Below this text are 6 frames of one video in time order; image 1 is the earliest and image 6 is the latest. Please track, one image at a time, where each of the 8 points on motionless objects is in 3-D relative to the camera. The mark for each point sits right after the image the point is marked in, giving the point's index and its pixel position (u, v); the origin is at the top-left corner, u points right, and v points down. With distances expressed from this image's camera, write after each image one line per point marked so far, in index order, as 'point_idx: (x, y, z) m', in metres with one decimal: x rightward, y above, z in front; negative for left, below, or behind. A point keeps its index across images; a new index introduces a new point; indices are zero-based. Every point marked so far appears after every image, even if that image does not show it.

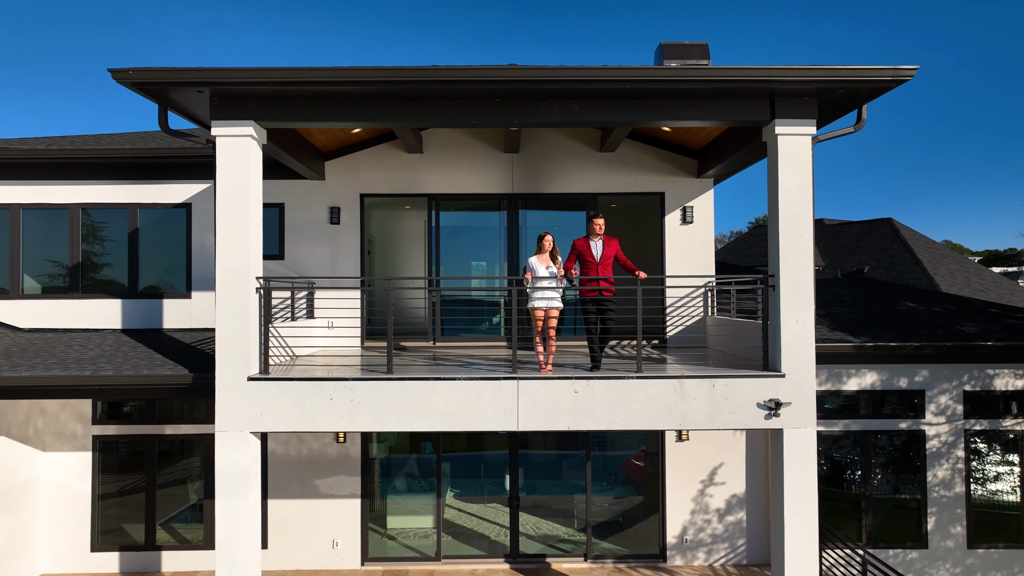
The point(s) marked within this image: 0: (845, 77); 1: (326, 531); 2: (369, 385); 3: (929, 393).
0: (+2.2, +1.4, +5.2) m
1: (-1.9, -2.5, +7.9) m
2: (-1.0, -0.7, +5.6) m
3: (+4.0, -1.0, +7.4) m
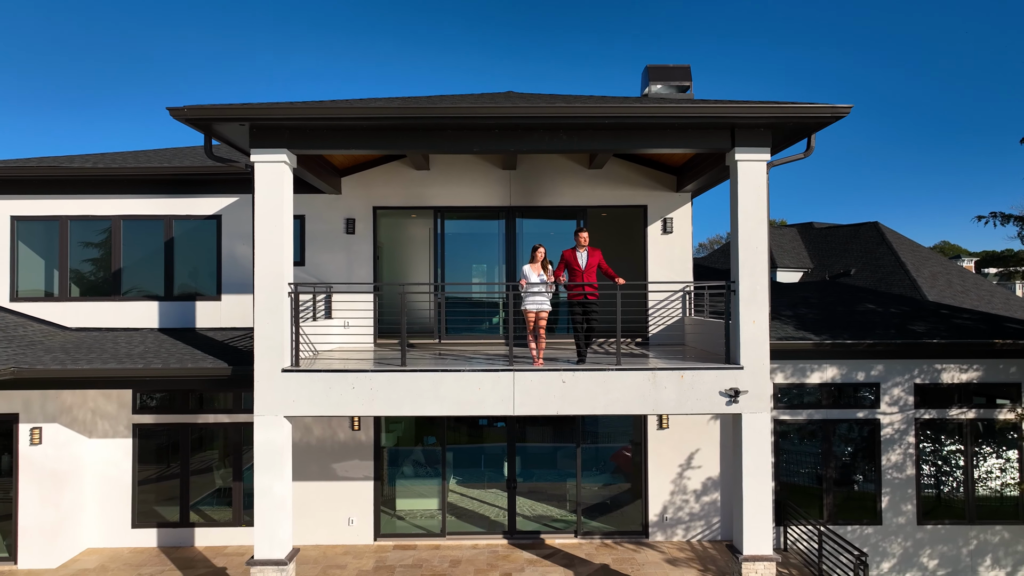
0: (+2.2, +1.4, +6.1) m
1: (-1.9, -2.5, +8.8) m
2: (-1.0, -0.7, +6.5) m
3: (+4.0, -1.0, +8.3) m
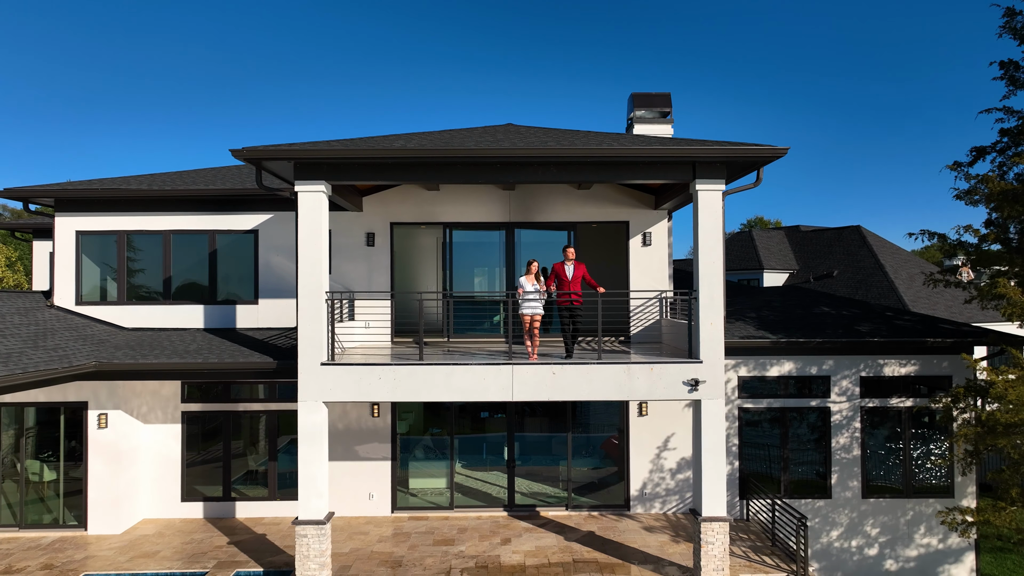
0: (+2.2, +1.3, +7.4) m
1: (-1.9, -2.6, +10.1) m
2: (-1.0, -0.8, +7.8) m
3: (+4.0, -1.1, +9.6) m
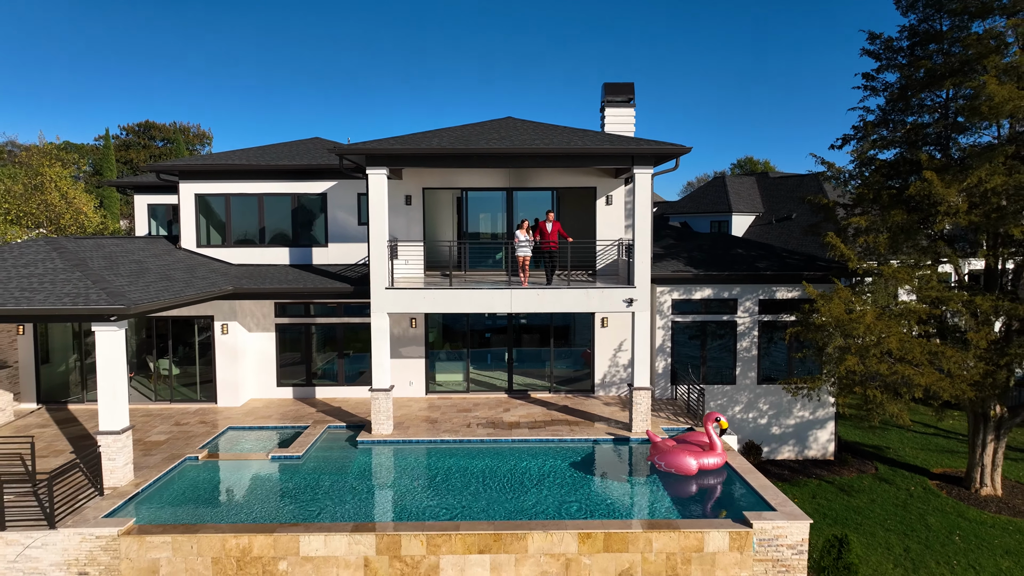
0: (+2.2, +2.0, +11.1) m
1: (-2.0, -1.6, +14.2) m
2: (-1.1, -0.1, +11.7) m
3: (+4.0, -0.2, +13.5) m
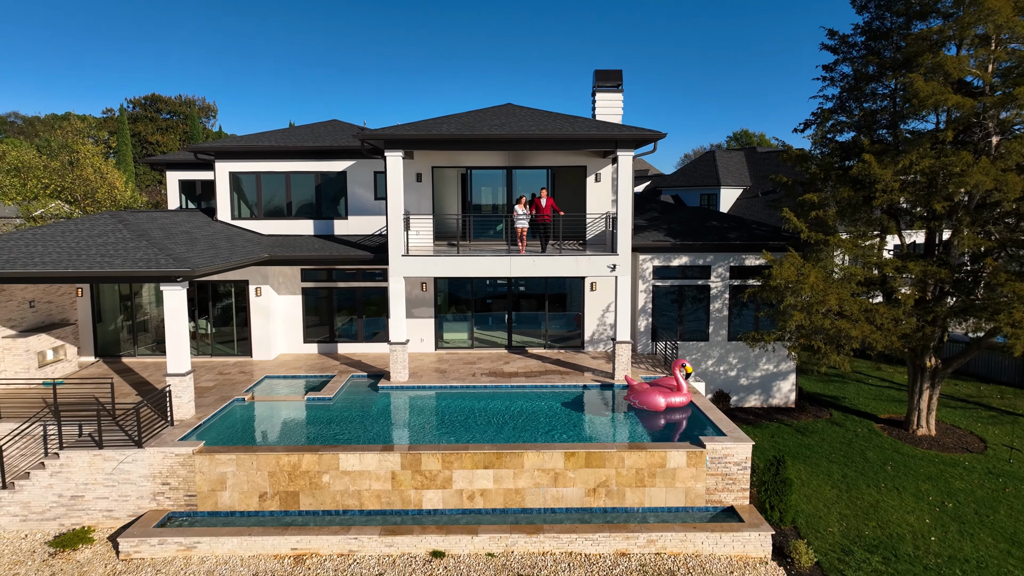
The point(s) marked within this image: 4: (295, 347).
0: (+2.2, +2.5, +12.8) m
1: (-2.0, -1.0, +16.0) m
2: (-1.1, +0.5, +13.5) m
3: (+4.0, +0.4, +15.3) m
4: (-4.5, -1.3, +16.0) m
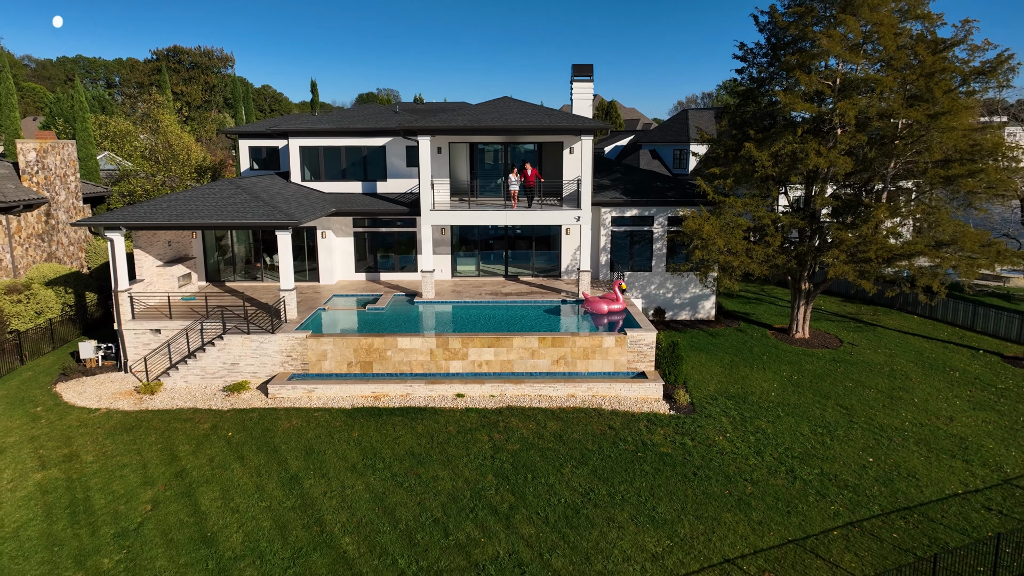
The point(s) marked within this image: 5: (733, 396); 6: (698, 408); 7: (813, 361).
0: (+2.0, +3.8, +18.2) m
1: (-2.1, +0.6, +21.7) m
2: (-1.2, +1.9, +19.0) m
3: (+3.8, +1.9, +20.8) m
4: (-4.6, +0.3, +21.7) m
5: (+4.5, -2.2, +15.6) m
6: (+3.5, -2.3, +14.7) m
7: (+7.1, -1.7, +18.2) m
